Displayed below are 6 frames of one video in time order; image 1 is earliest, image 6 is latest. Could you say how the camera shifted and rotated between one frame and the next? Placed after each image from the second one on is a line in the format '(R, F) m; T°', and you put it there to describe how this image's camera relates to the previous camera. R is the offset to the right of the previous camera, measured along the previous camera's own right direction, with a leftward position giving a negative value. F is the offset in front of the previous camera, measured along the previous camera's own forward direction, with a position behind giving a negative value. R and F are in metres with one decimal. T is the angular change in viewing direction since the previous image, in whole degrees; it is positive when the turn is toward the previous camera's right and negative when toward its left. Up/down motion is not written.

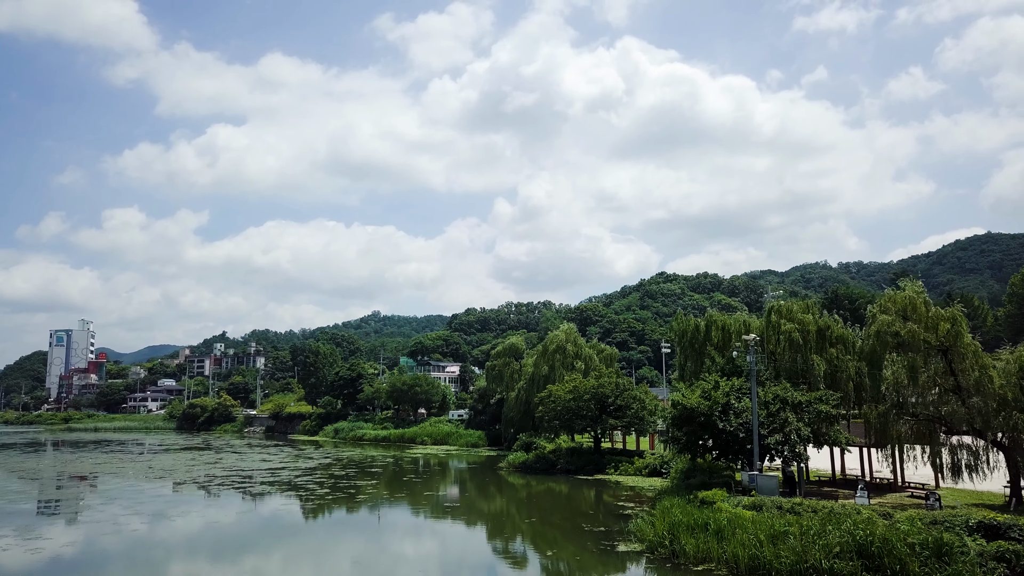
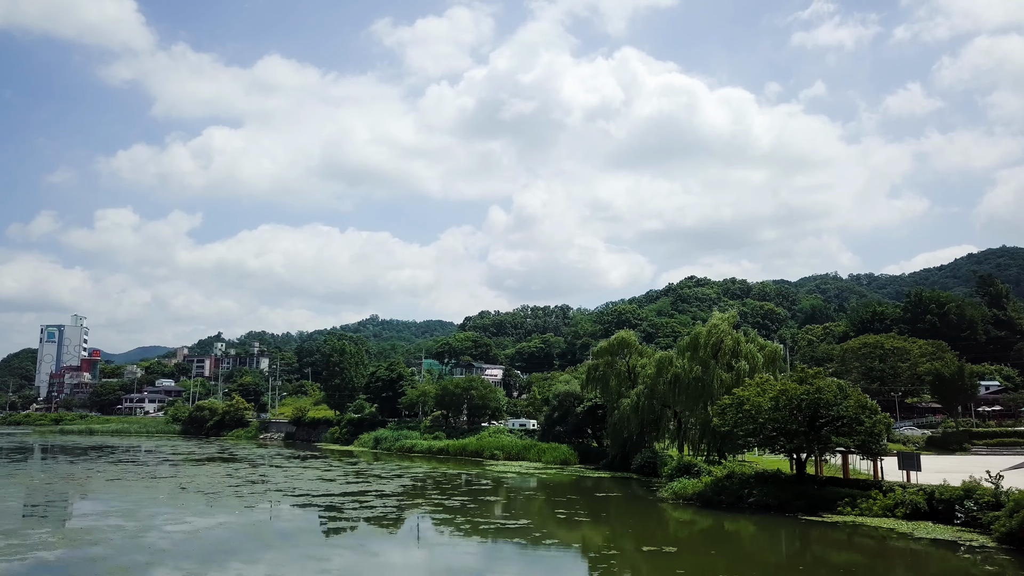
(-7.0, +8.9) m; +1°
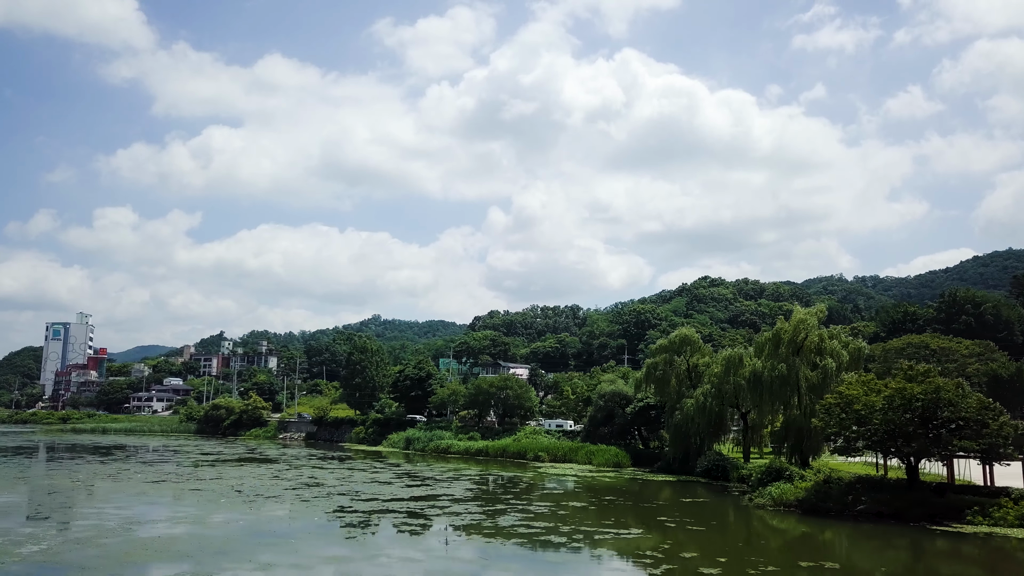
(-3.3, +1.8) m; 0°
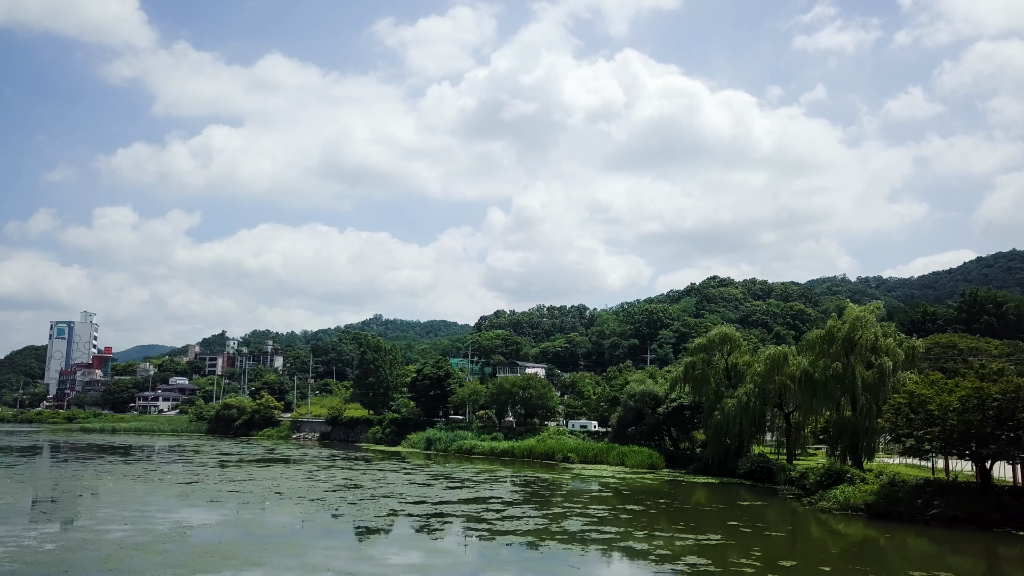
(-2.0, +0.9) m; 0°
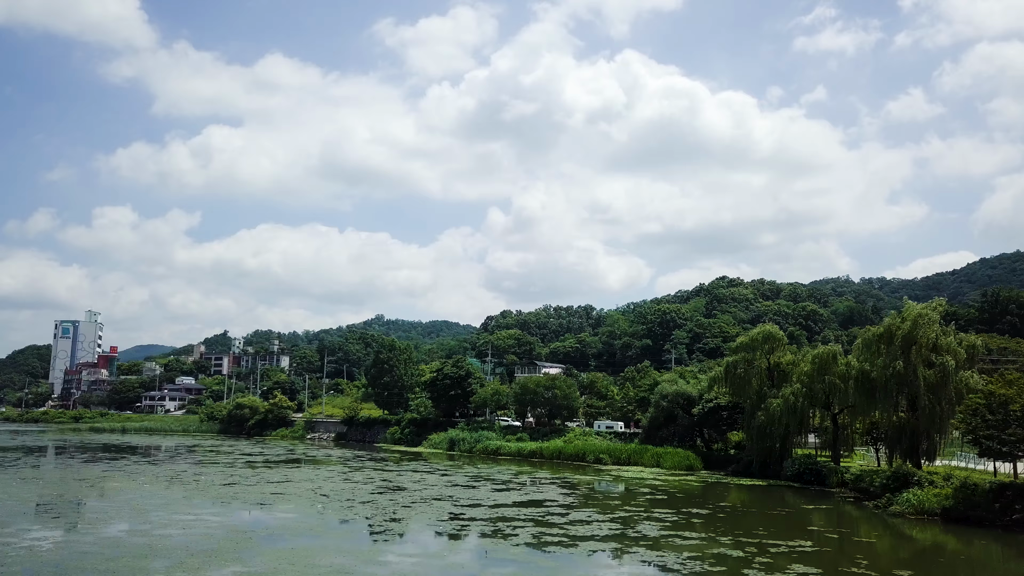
(-2.1, +0.9) m; 0°
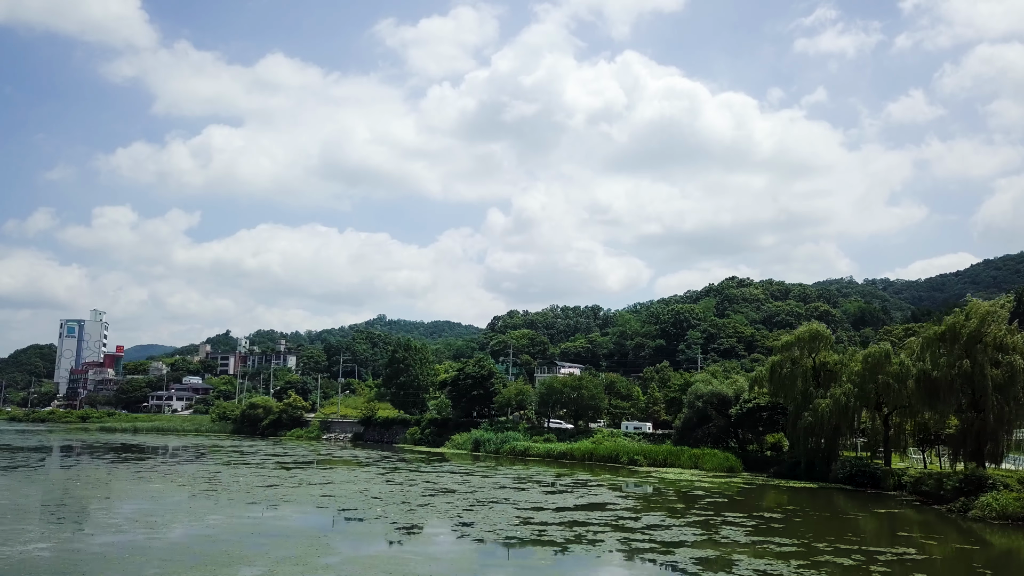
(-2.2, +0.8) m; 0°
